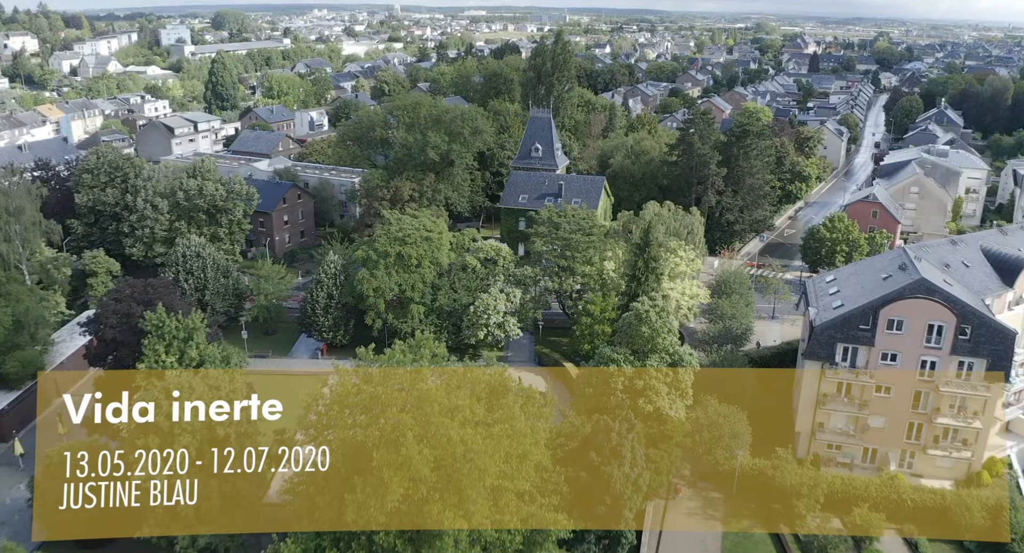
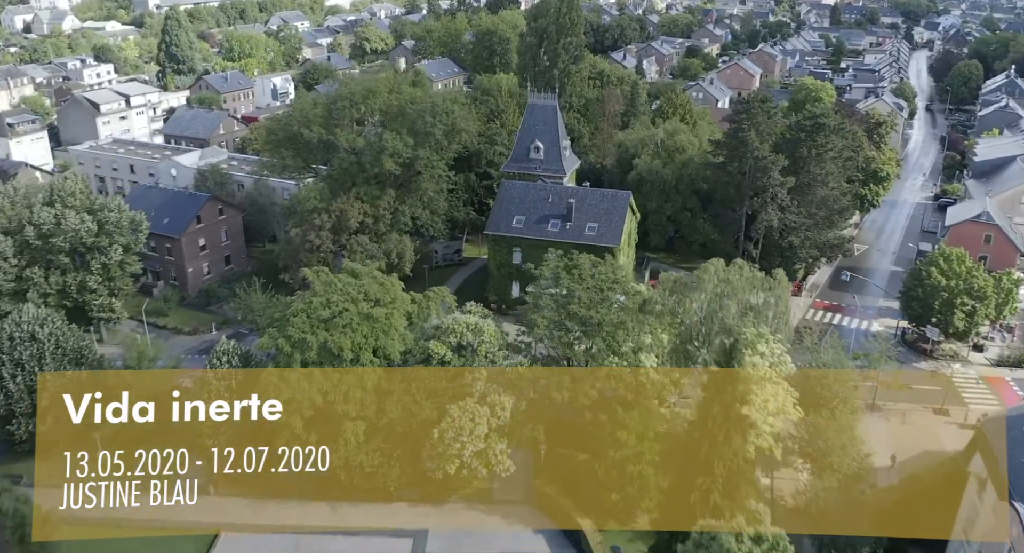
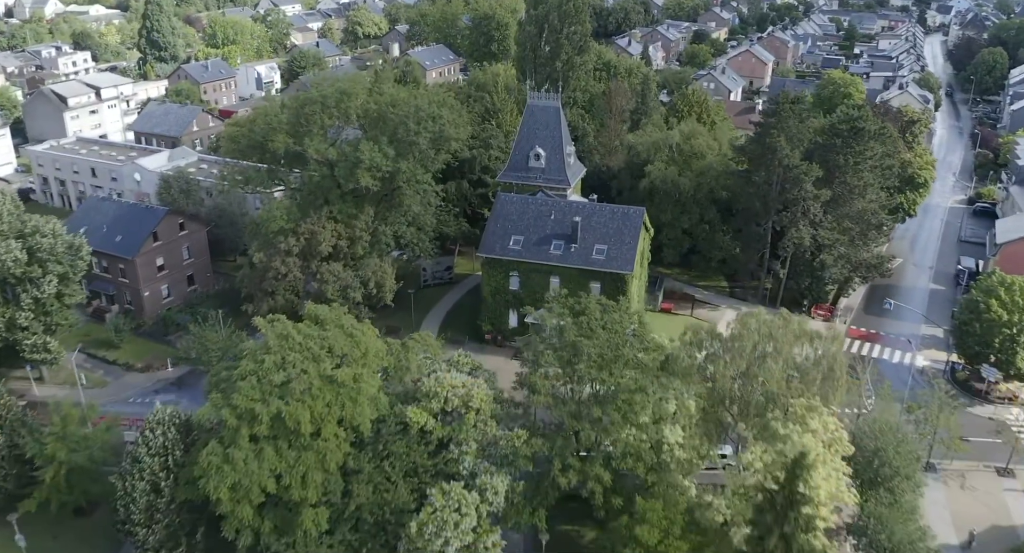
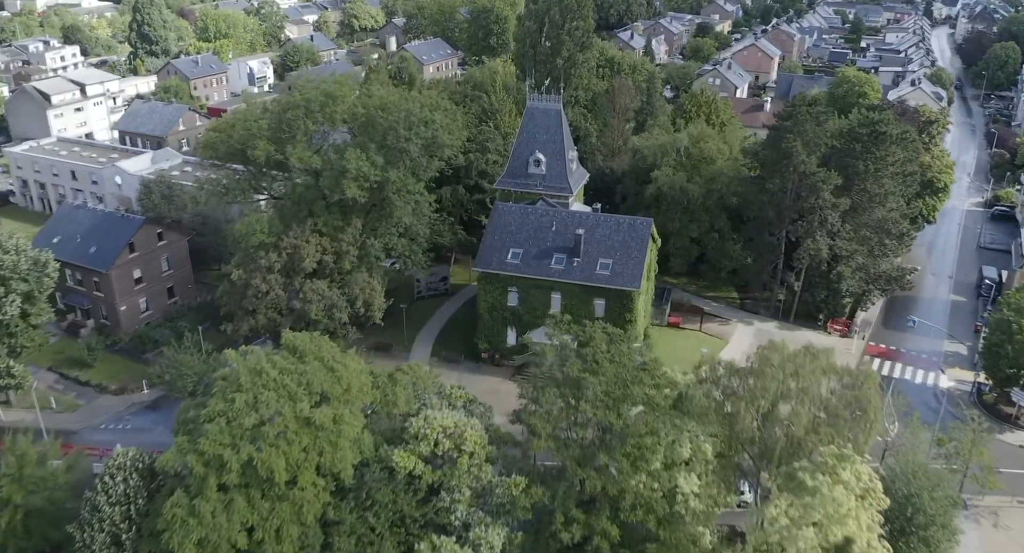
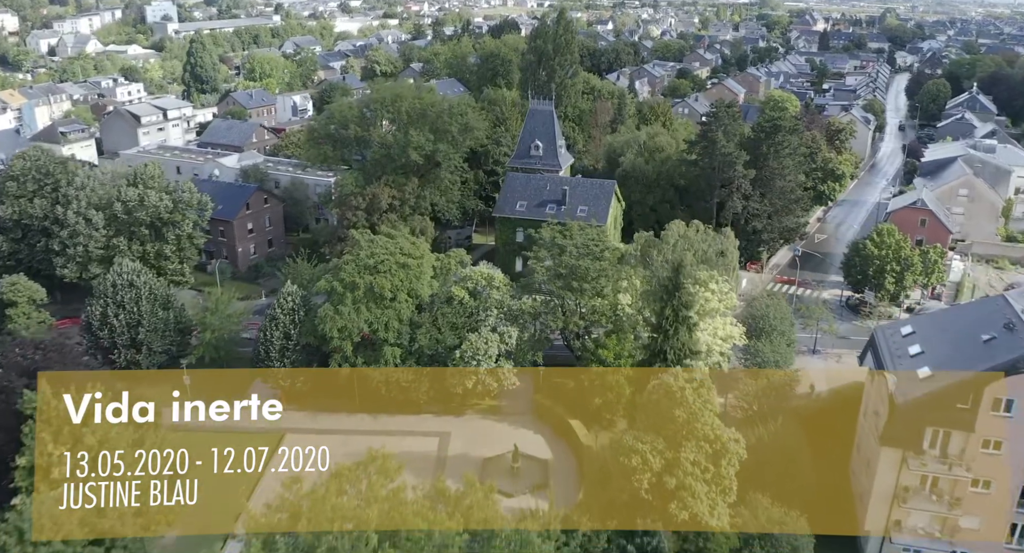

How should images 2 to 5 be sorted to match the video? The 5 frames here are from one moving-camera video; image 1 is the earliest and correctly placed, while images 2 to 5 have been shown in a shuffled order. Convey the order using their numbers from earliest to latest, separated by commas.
5, 2, 3, 4
